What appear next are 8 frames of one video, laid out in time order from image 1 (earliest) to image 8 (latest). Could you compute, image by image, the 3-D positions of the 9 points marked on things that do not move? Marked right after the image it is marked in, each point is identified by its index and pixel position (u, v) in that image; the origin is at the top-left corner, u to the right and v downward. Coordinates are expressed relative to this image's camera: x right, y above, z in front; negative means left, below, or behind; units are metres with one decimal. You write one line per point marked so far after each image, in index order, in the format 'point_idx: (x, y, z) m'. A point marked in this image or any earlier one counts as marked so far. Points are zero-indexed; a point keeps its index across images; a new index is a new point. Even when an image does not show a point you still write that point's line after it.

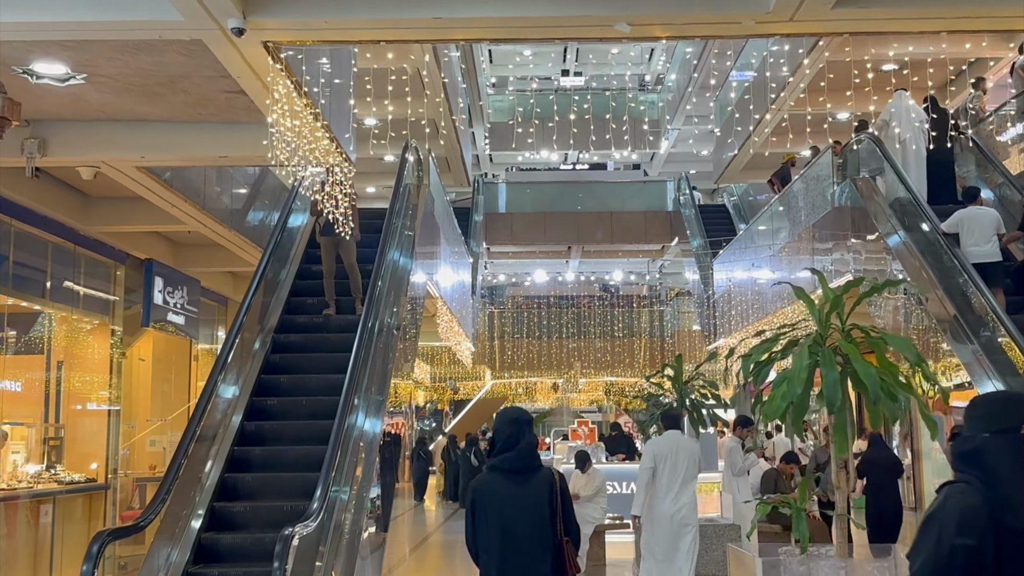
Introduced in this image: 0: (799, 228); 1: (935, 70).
0: (+3.5, +0.7, +12.8) m
1: (+4.9, +2.5, +12.1) m
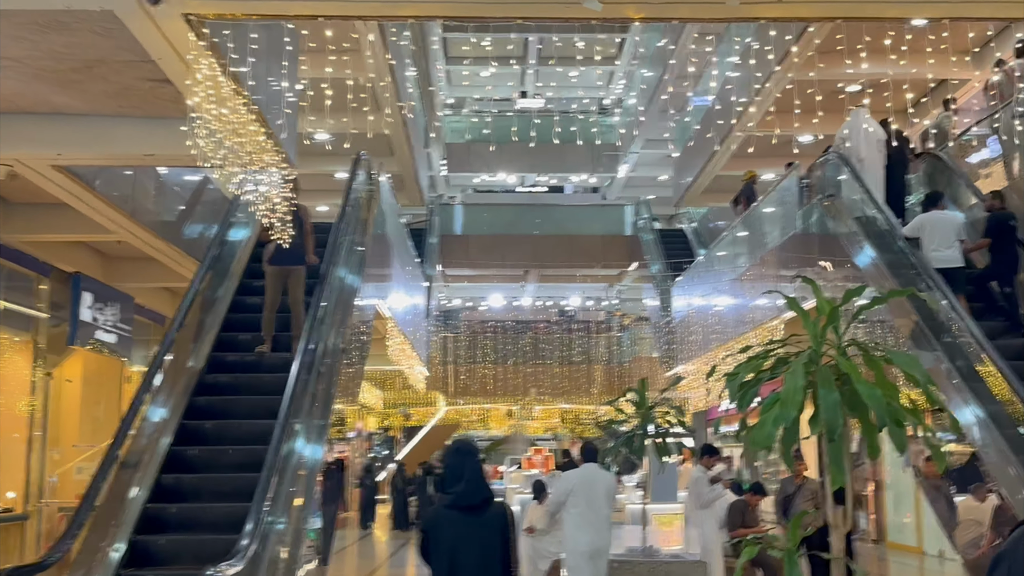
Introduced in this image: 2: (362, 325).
0: (+3.0, +0.4, +12.5) m
1: (+4.4, +2.2, +11.9) m
2: (-1.4, -0.3, +9.4) m
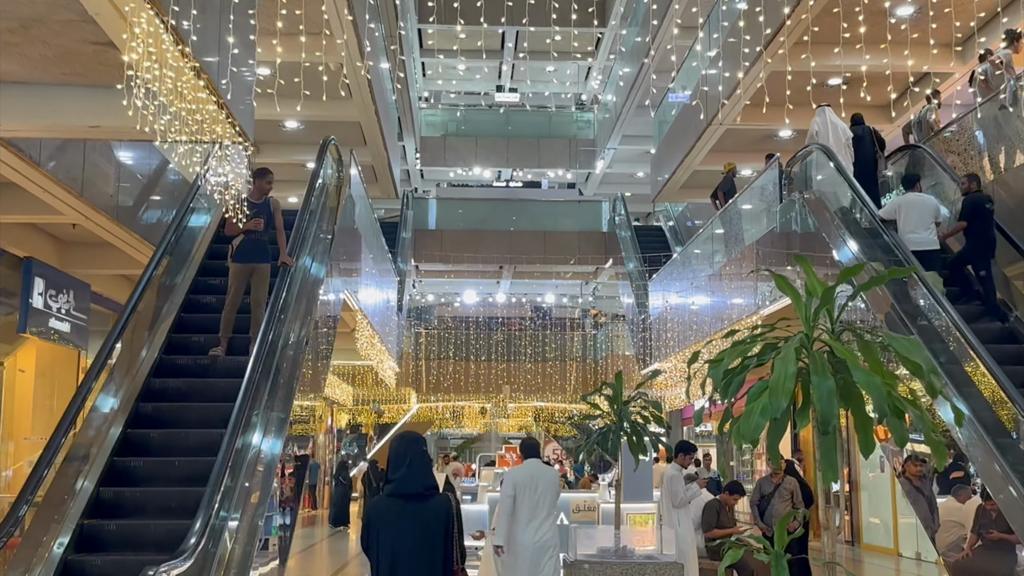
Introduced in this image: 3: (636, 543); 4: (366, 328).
0: (+2.7, +0.5, +12.3) m
1: (+4.1, +2.3, +11.7) m
2: (-1.6, -0.3, +9.1) m
3: (+0.7, -1.5, +6.2) m
4: (-1.7, -0.5, +11.9) m
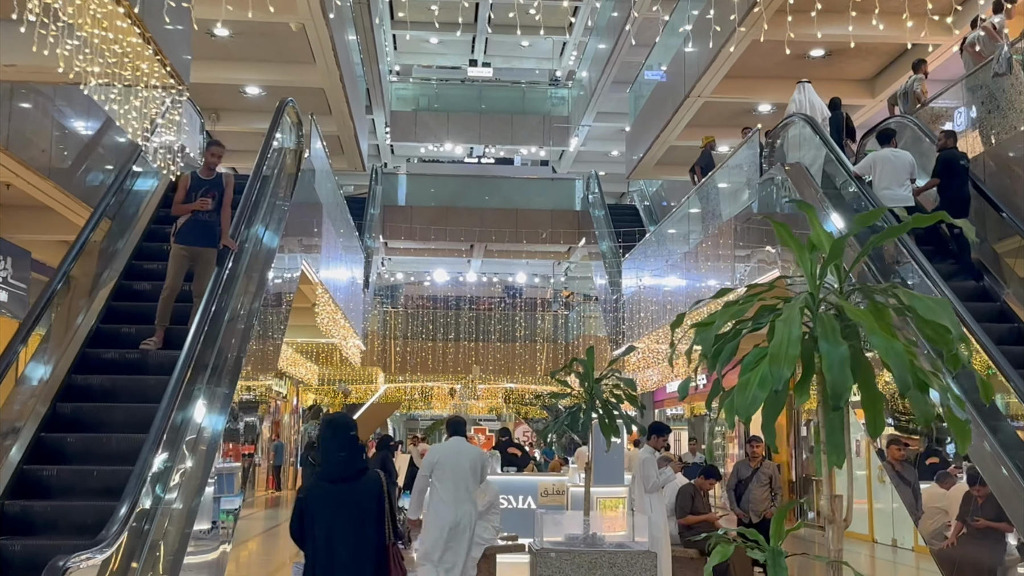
0: (+2.3, +0.7, +11.9) m
1: (+3.8, +2.5, +11.4) m
2: (-1.9, 0.0, +8.6) m
3: (+0.5, -1.3, +5.8) m
4: (-2.0, -0.2, +11.5) m
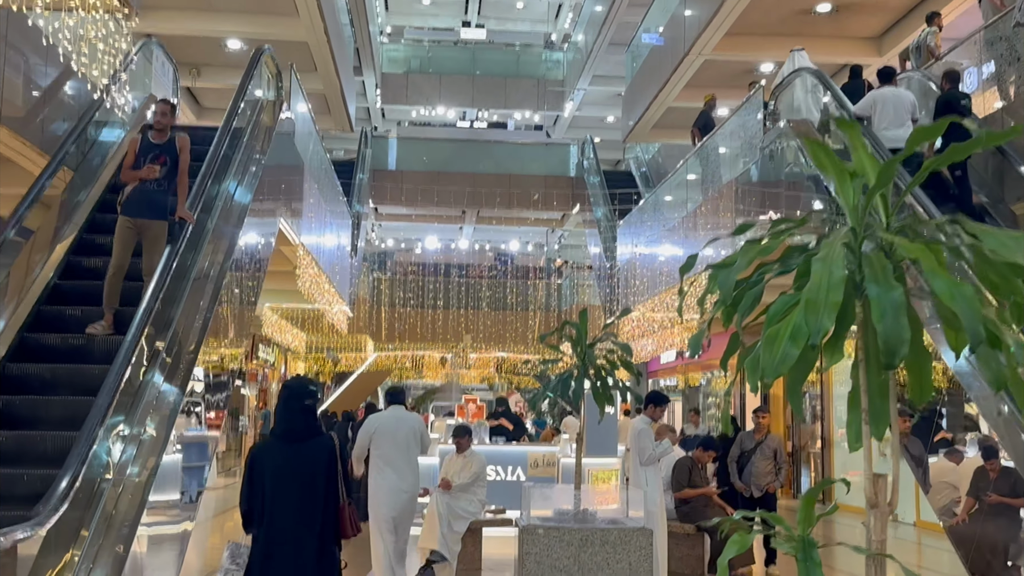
0: (+2.2, +1.1, +11.5) m
1: (+3.7, +2.8, +10.9) m
2: (-1.9, +0.3, +8.2) m
3: (+0.4, -1.1, +5.4) m
4: (-2.1, +0.2, +11.0) m
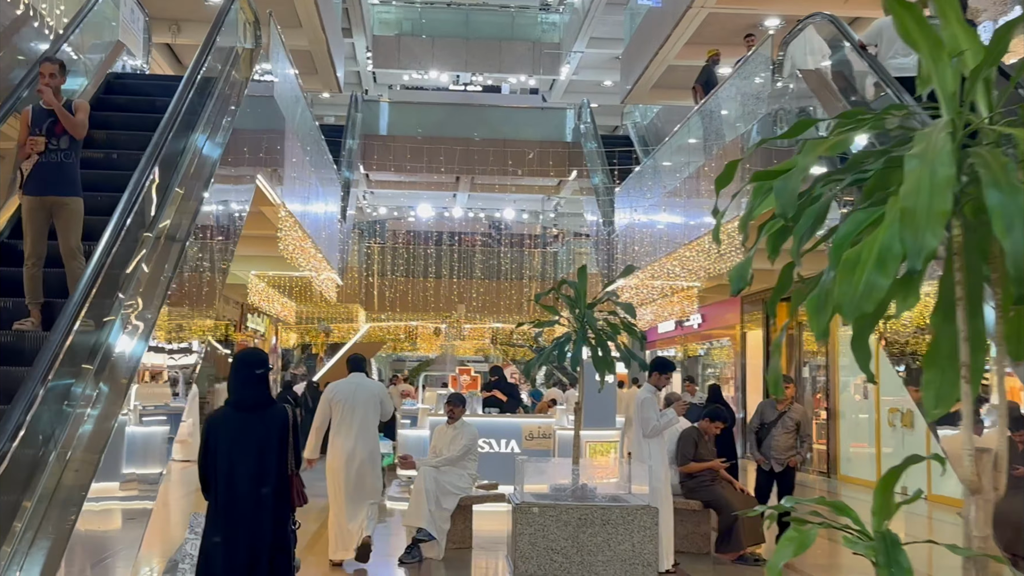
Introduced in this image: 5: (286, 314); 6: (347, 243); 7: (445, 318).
0: (+2.2, +1.5, +11.0) m
1: (+3.7, +3.2, +10.3) m
2: (-2.0, +0.6, +7.6) m
3: (+0.4, -0.9, +5.0) m
4: (-2.2, +0.6, +10.5) m
5: (-4.1, -0.5, +19.1) m
6: (-2.7, +0.7, +17.5) m
7: (-1.3, -0.6, +19.9) m
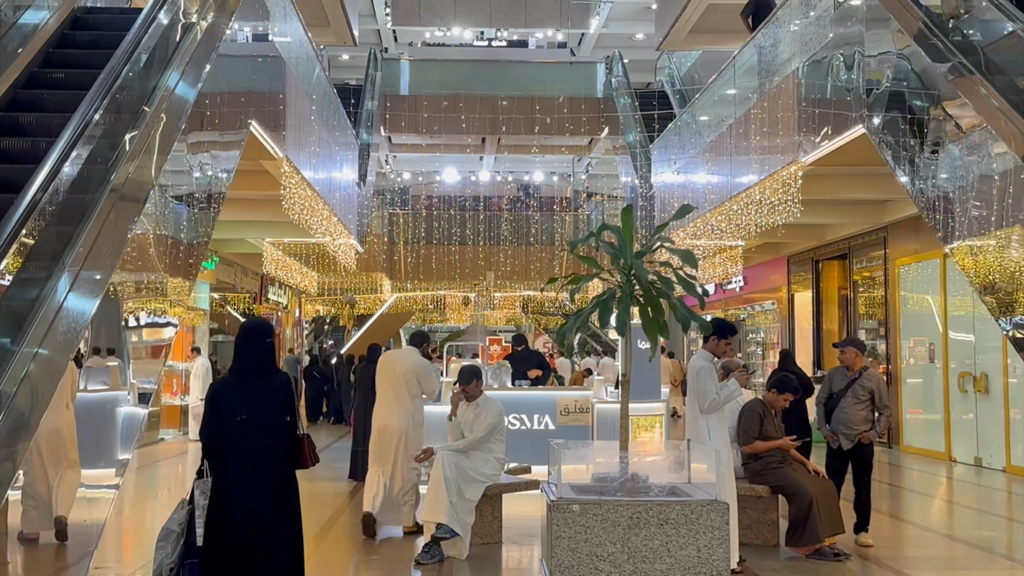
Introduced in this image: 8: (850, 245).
0: (+2.4, +1.9, +9.9) m
1: (+3.9, +3.6, +9.2) m
2: (-1.8, +0.8, +6.8) m
3: (+0.5, -0.7, +4.1) m
4: (-1.9, +0.9, +9.6) m
5: (-3.5, +0.1, +18.3) m
6: (-2.3, +1.3, +16.6) m
7: (-0.7, 0.0, +19.0) m
8: (+4.2, +0.5, +13.2) m
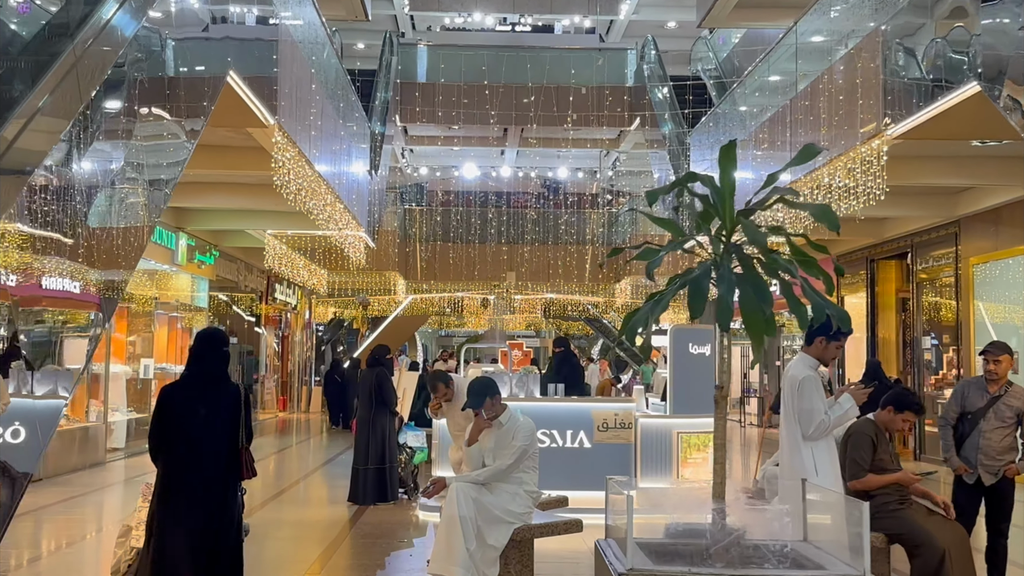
0: (+2.7, +1.9, +8.7) m
1: (+4.1, +3.6, +8.0) m
2: (-1.6, +0.9, +5.6) m
3: (+0.7, -0.6, +2.8) m
4: (-1.7, +0.9, +8.5) m
5: (-3.2, +0.1, +17.1) m
6: (-1.9, +1.3, +15.5) m
7: (-0.3, 0.0, +17.8) m
8: (+4.5, +0.5, +11.9) m
